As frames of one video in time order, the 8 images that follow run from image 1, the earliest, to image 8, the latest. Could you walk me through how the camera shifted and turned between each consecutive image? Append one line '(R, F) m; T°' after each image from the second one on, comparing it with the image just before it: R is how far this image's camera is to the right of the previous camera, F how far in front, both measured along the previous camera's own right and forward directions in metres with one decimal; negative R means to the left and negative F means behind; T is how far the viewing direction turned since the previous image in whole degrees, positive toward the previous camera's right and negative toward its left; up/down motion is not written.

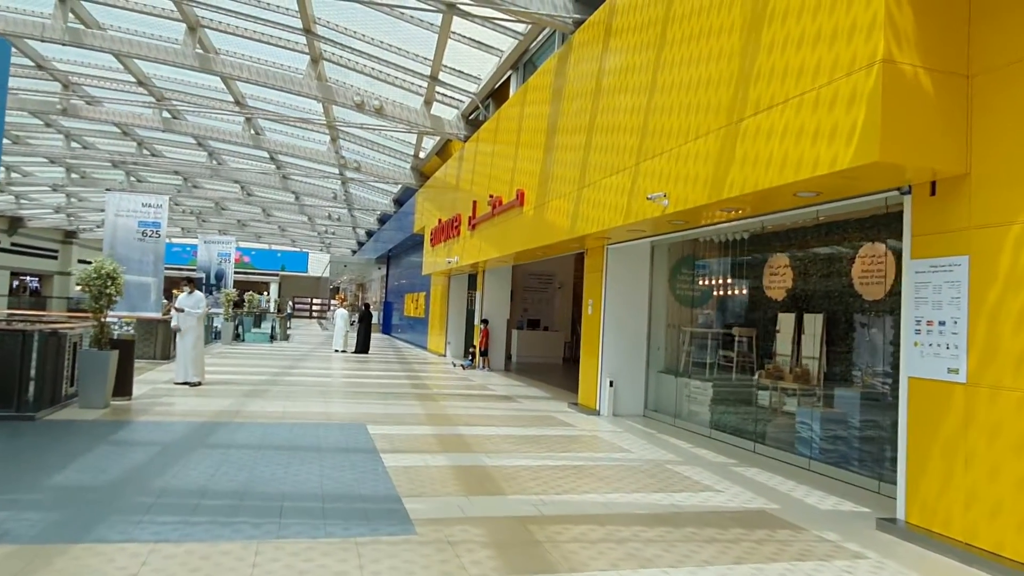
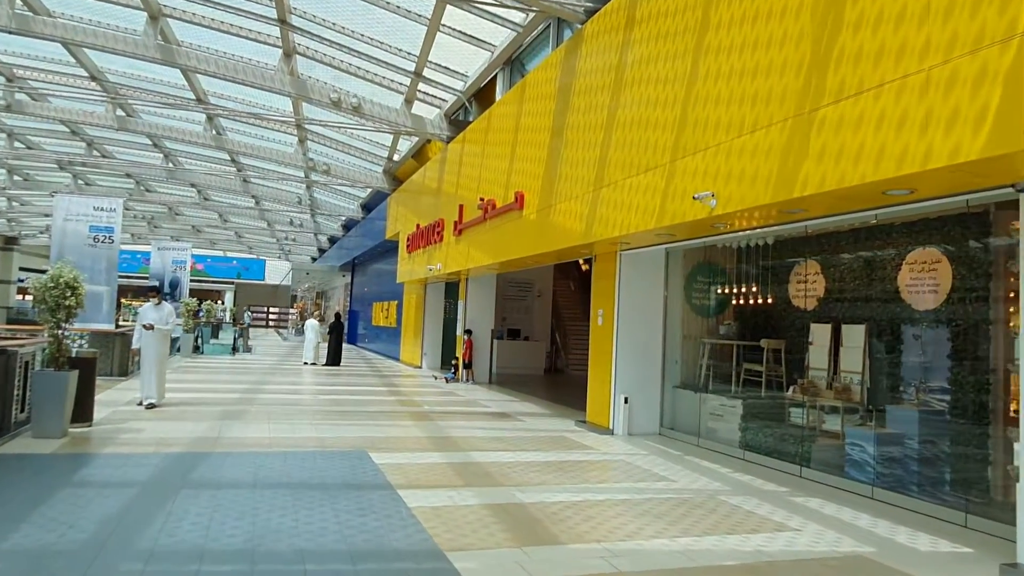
(-0.6, +0.8) m; +3°
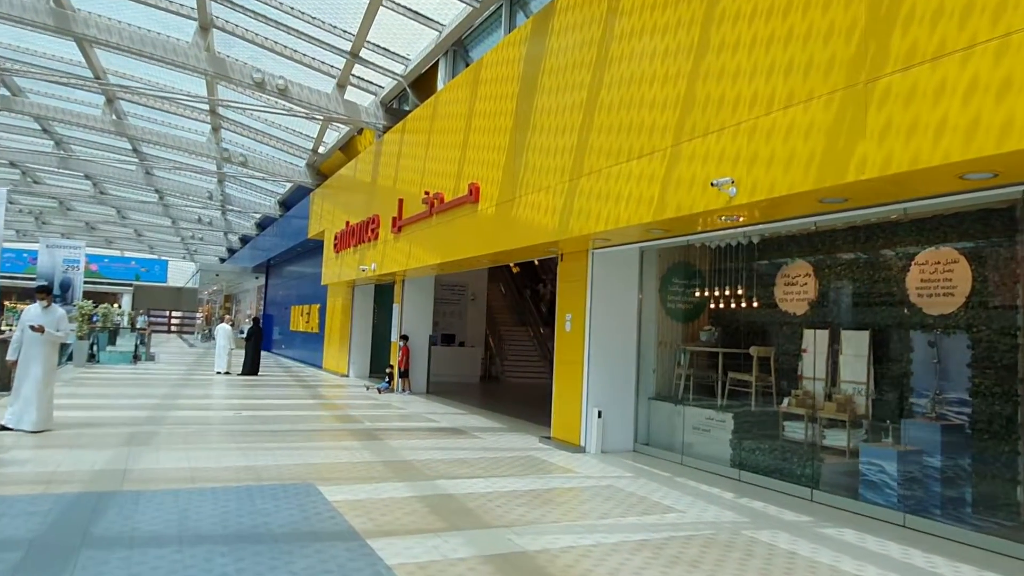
(-0.5, +1.1) m; +7°
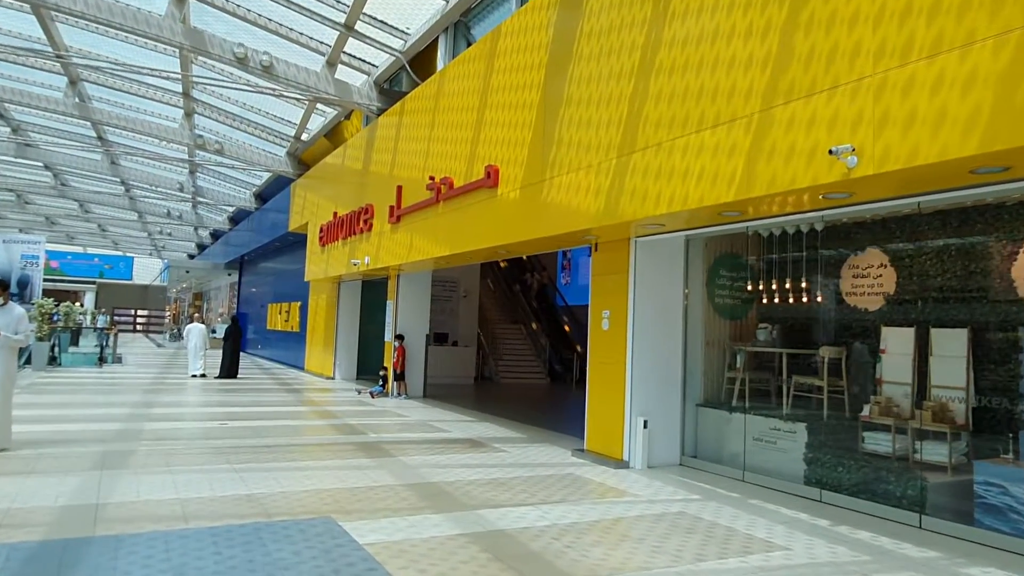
(-0.6, +1.1) m; +2°
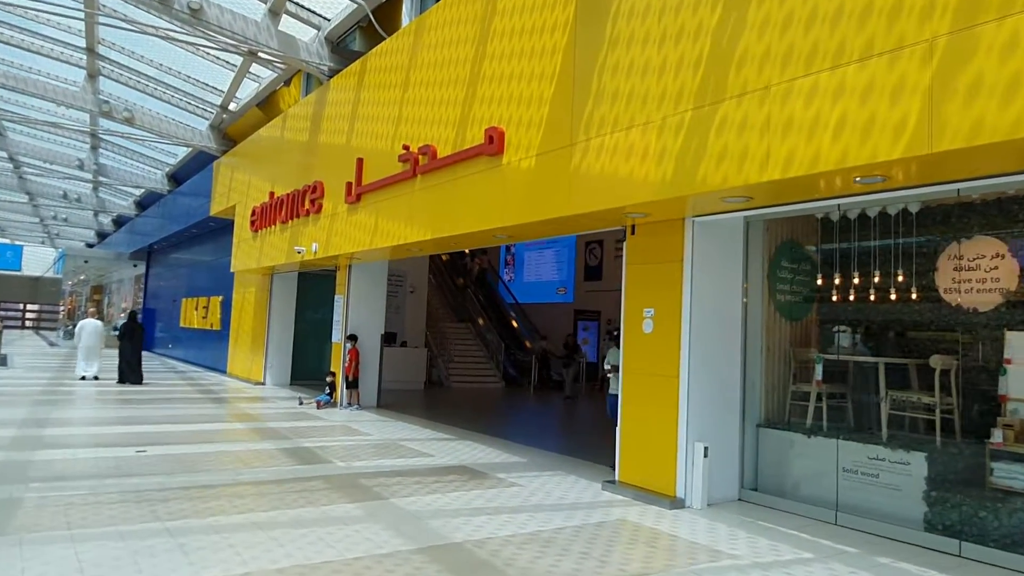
(-0.9, +1.8) m; +6°
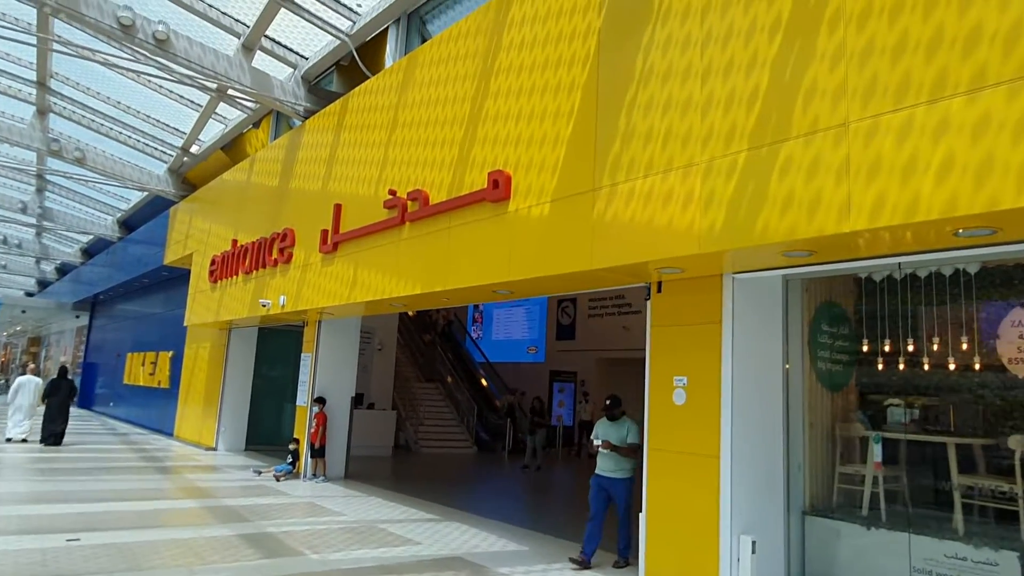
(-0.4, +0.8) m; +3°
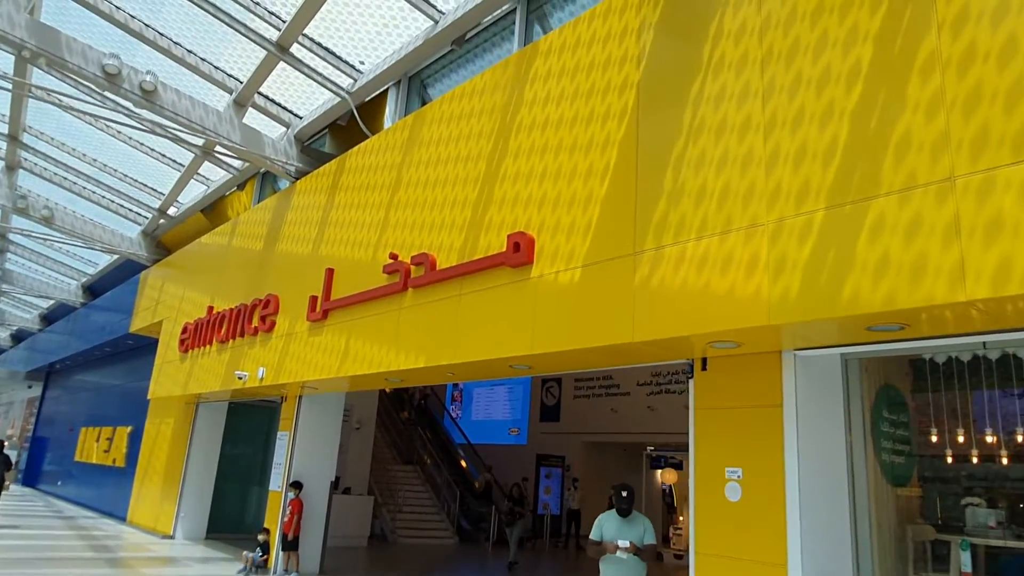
(-0.4, +0.7) m; +2°
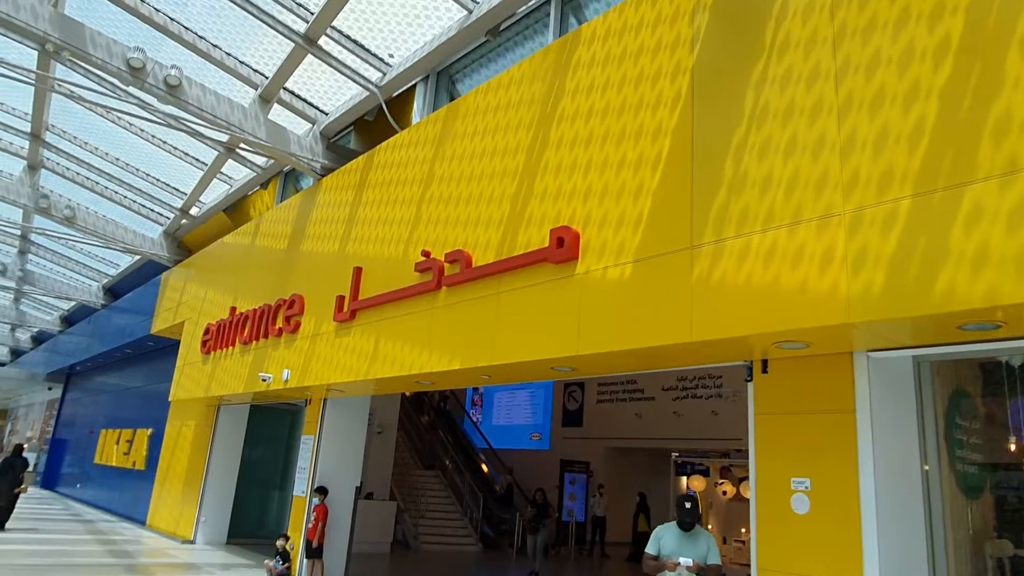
(-0.2, +0.3) m; -1°
